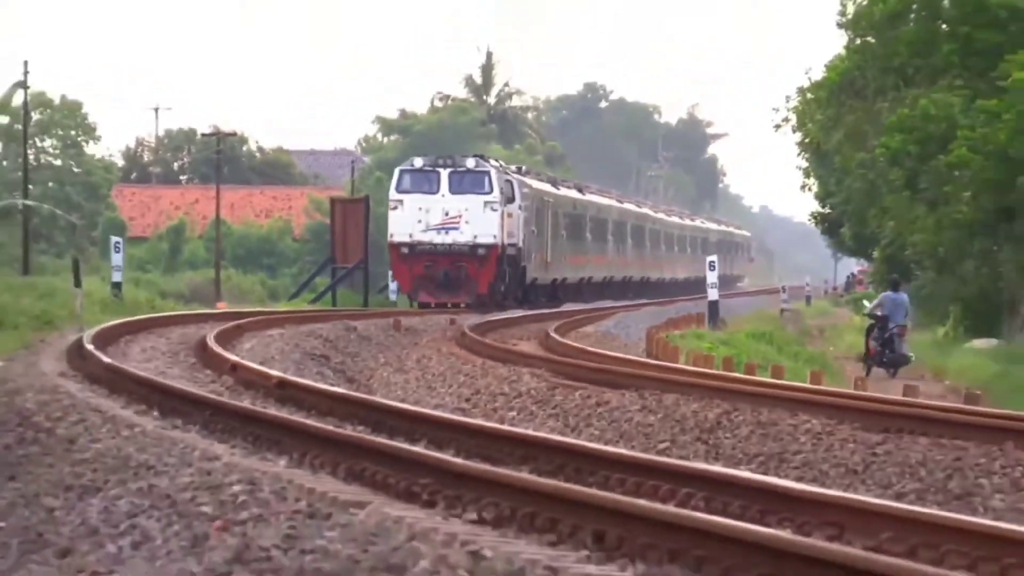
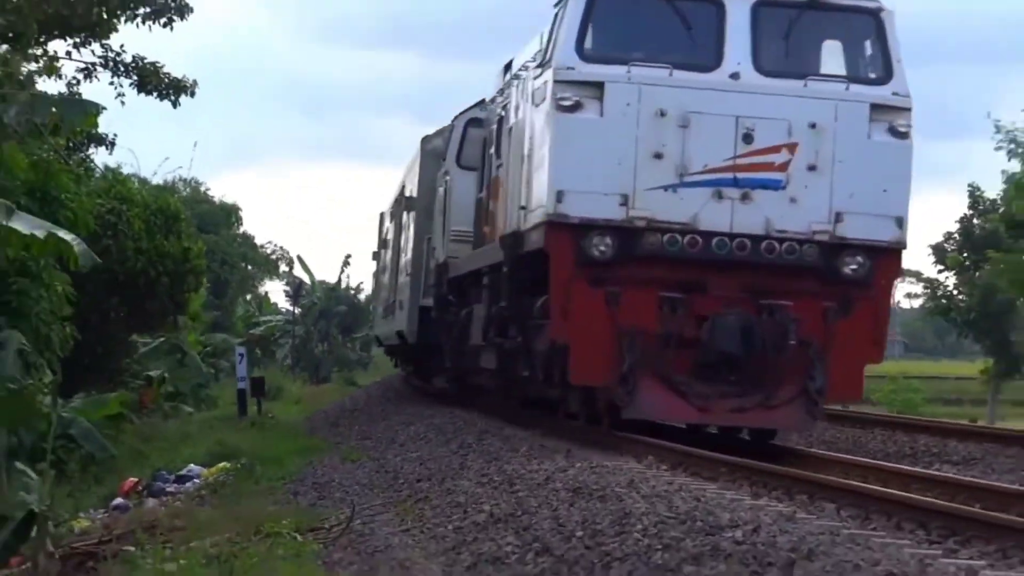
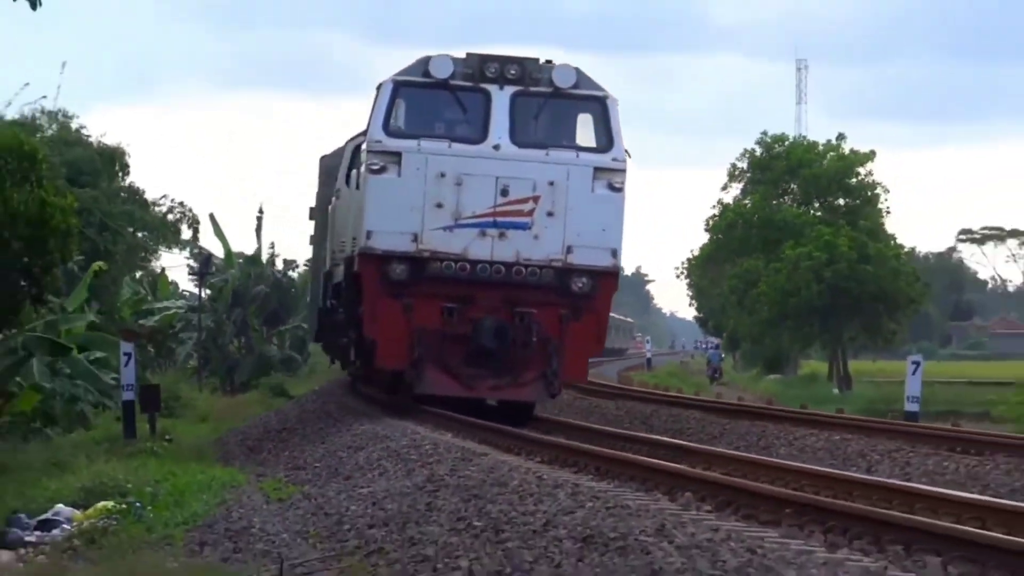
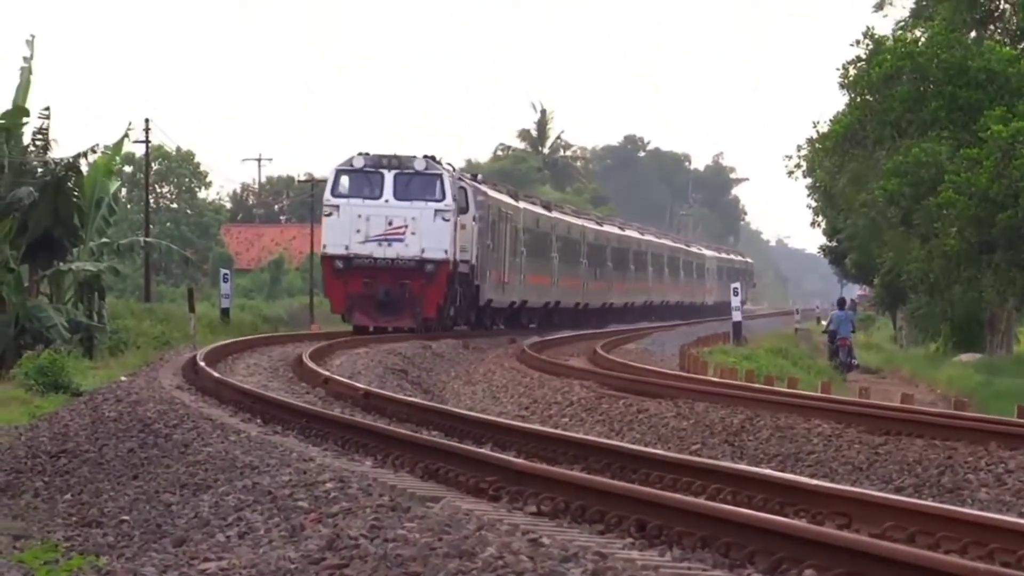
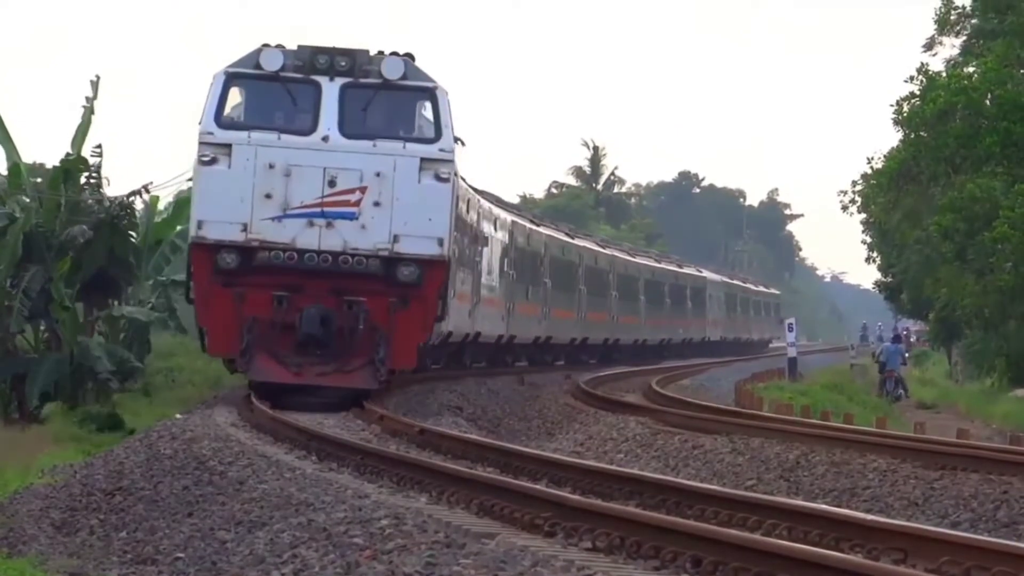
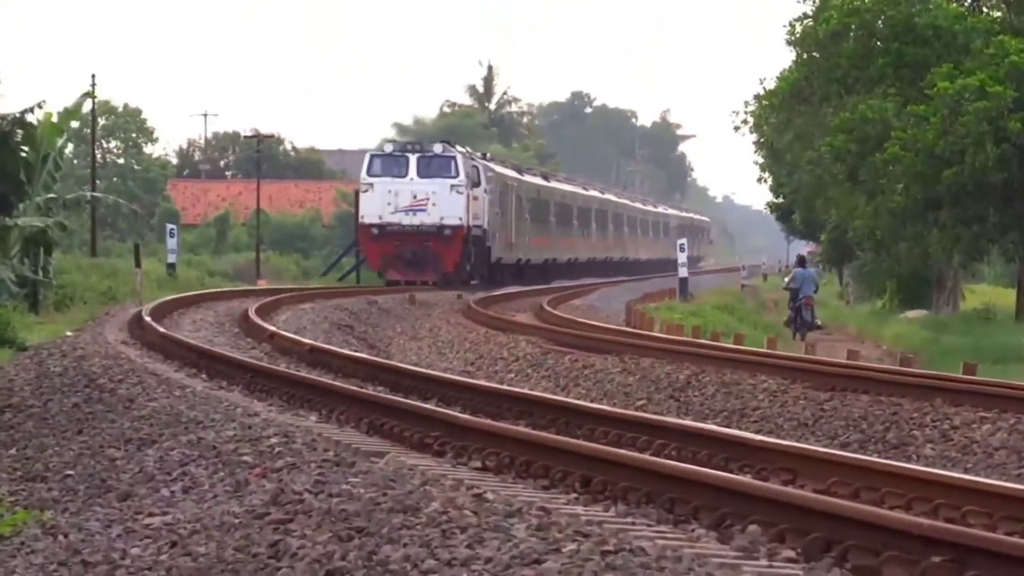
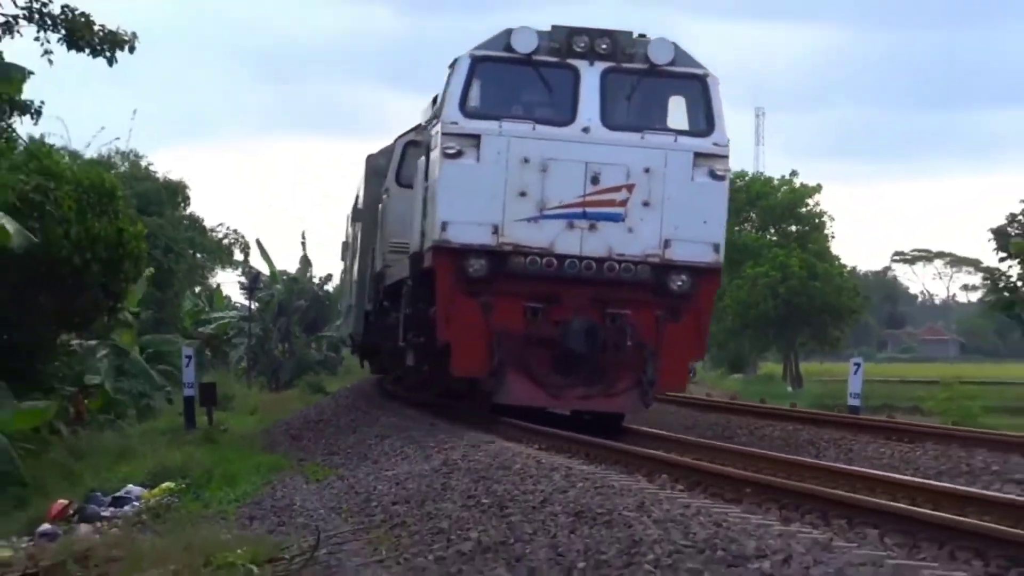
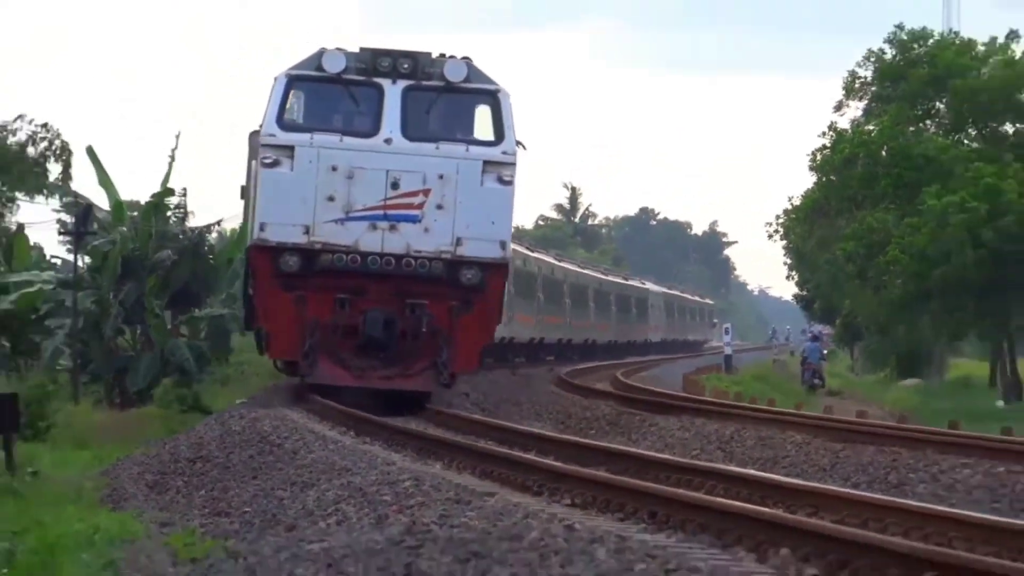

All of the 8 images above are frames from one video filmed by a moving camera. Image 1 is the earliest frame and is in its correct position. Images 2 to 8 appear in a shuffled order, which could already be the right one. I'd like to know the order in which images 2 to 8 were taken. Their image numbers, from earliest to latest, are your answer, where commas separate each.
6, 4, 5, 8, 3, 7, 2
